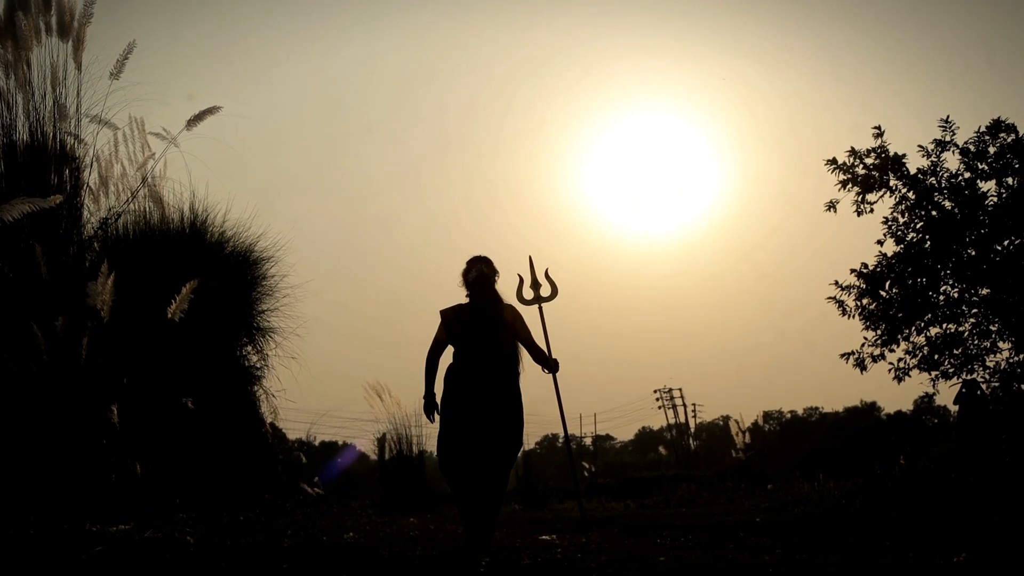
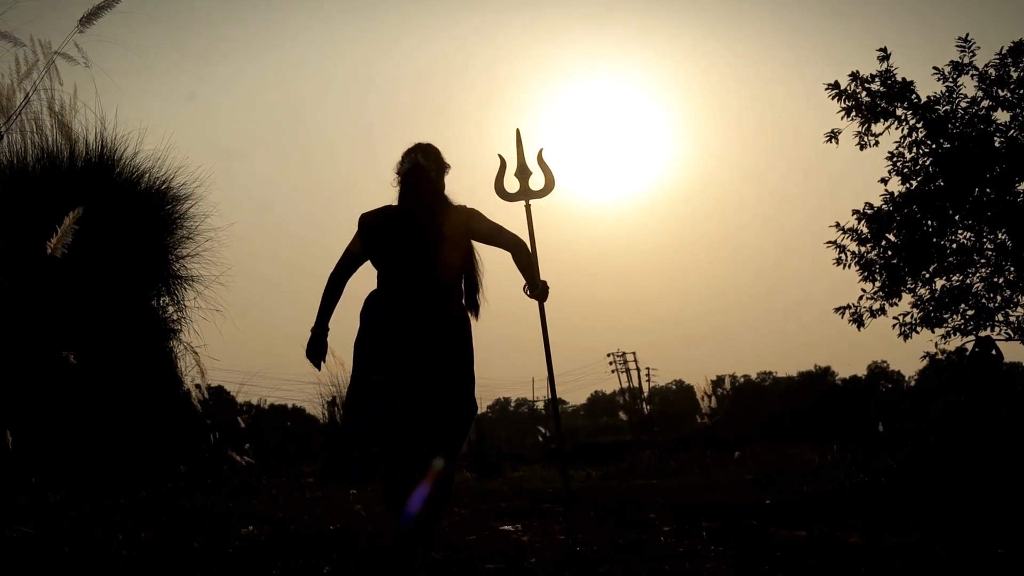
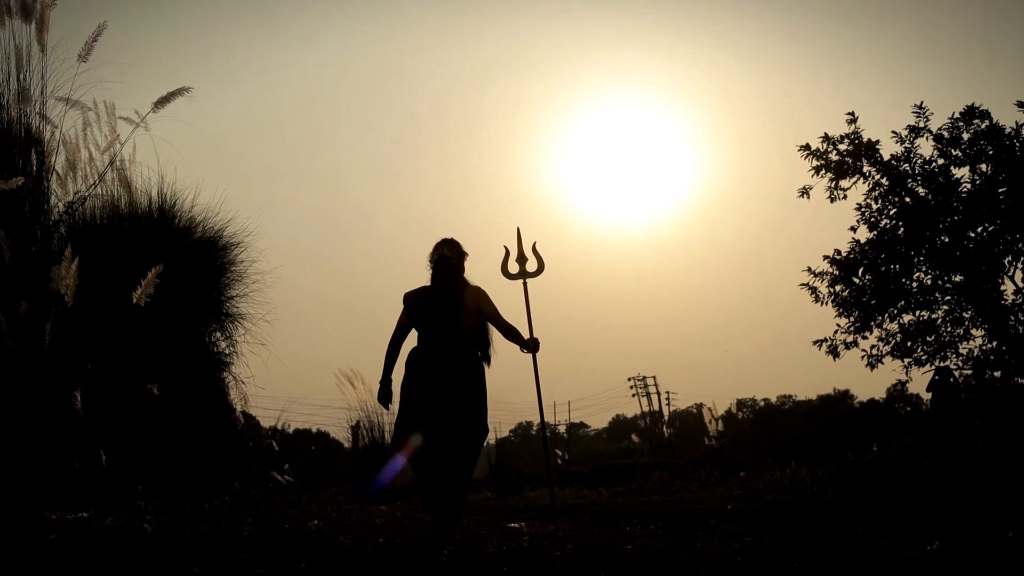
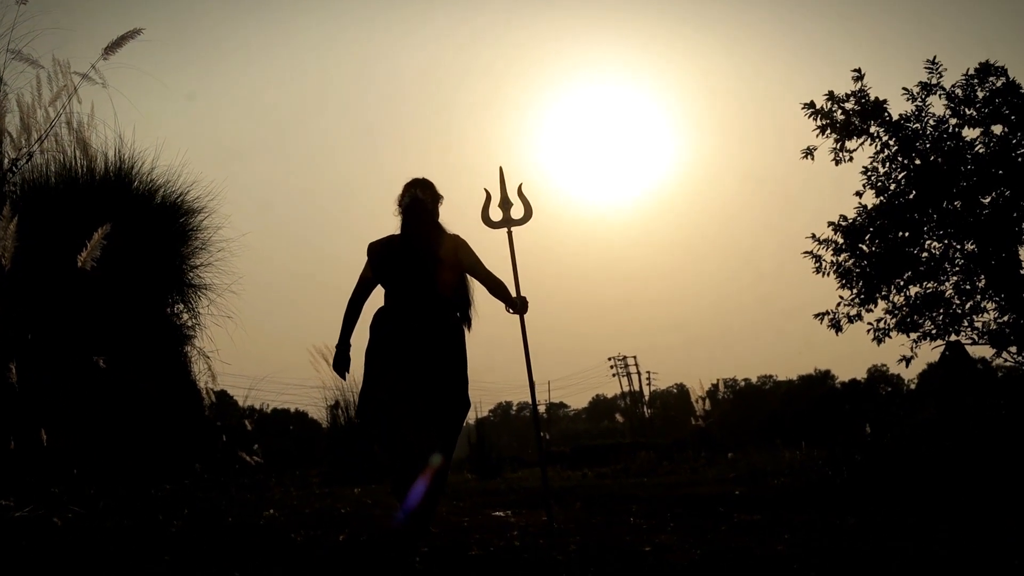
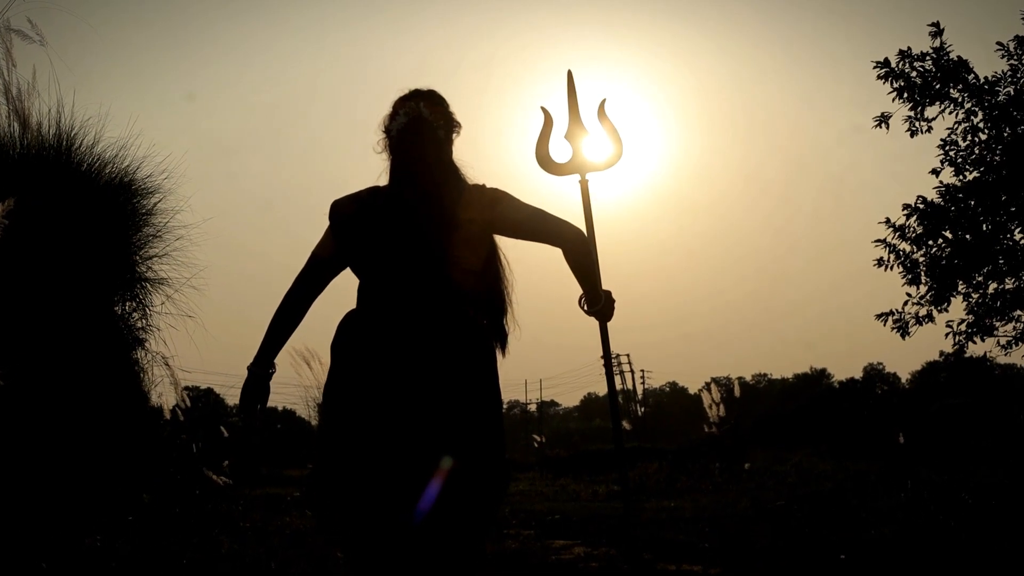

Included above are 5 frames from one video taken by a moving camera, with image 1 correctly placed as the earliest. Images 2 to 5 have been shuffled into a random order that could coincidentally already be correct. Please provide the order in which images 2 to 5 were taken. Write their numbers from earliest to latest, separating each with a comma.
3, 4, 2, 5
